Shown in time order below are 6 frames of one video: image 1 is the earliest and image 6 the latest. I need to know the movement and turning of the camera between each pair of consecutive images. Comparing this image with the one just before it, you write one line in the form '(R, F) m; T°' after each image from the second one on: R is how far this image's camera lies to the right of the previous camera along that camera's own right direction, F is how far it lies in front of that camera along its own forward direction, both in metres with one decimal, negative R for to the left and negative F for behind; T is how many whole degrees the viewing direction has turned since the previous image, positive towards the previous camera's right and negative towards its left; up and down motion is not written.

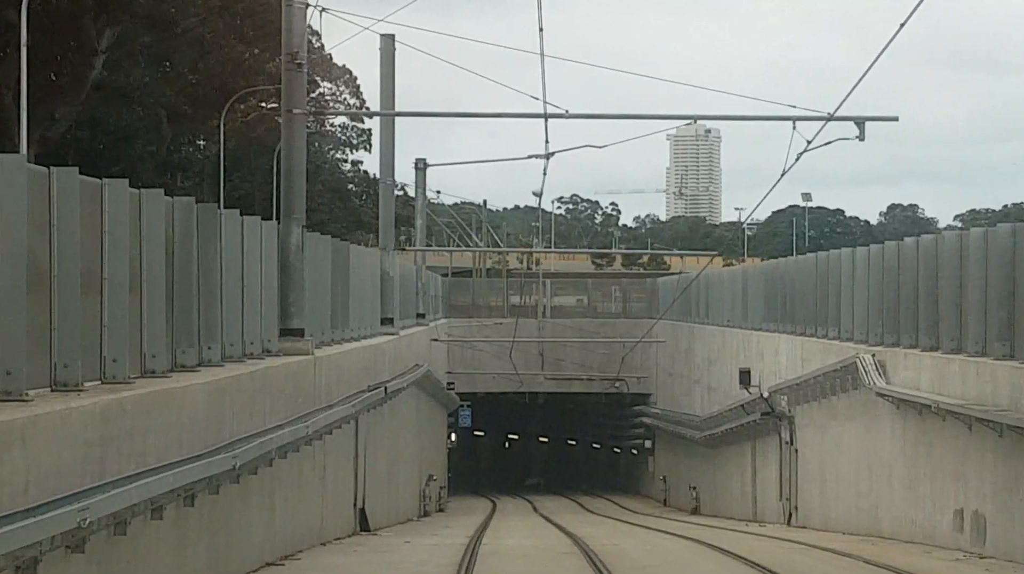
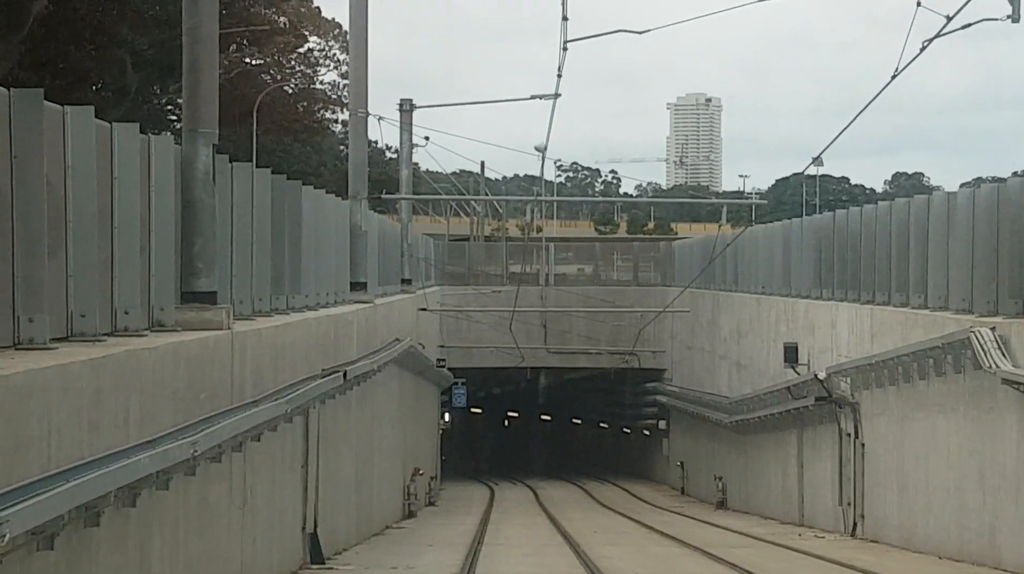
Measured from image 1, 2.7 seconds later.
(0.0, +4.6) m; 0°
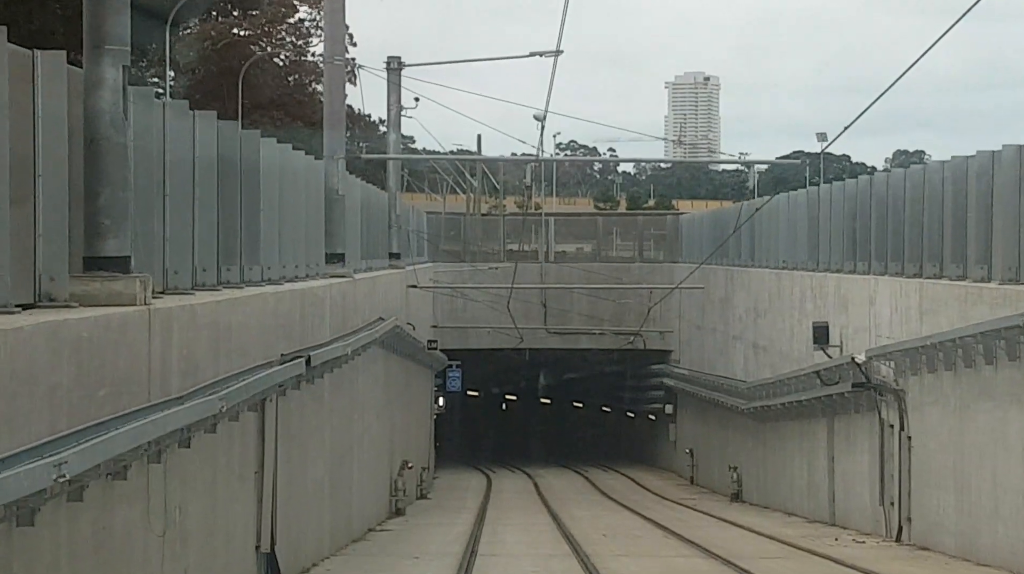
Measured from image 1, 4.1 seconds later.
(0.0, +2.4) m; 0°
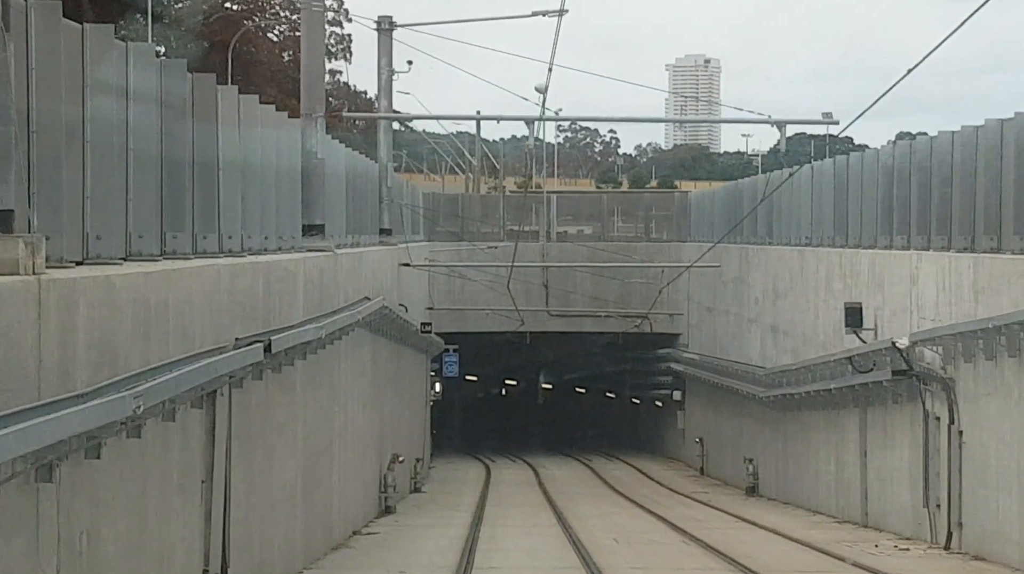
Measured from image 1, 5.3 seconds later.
(0.0, +1.9) m; 0°
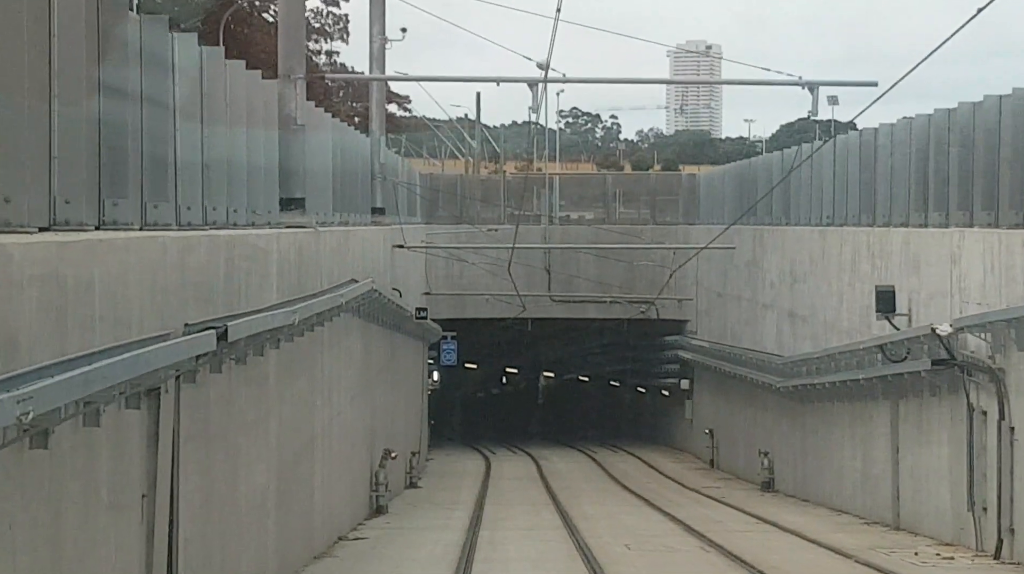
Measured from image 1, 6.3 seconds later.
(0.0, +1.5) m; 0°
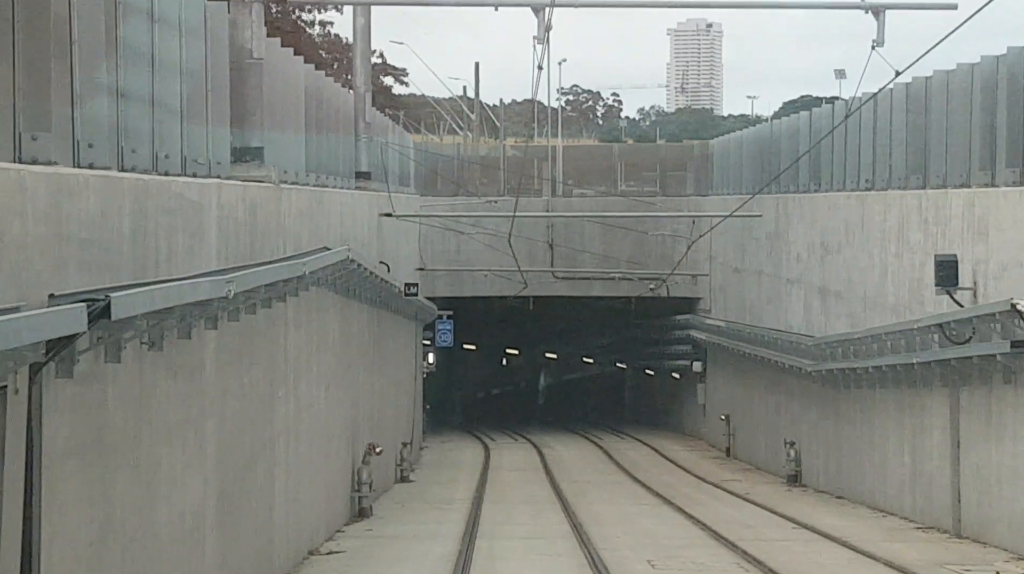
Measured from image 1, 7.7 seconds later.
(0.0, +2.4) m; 0°
